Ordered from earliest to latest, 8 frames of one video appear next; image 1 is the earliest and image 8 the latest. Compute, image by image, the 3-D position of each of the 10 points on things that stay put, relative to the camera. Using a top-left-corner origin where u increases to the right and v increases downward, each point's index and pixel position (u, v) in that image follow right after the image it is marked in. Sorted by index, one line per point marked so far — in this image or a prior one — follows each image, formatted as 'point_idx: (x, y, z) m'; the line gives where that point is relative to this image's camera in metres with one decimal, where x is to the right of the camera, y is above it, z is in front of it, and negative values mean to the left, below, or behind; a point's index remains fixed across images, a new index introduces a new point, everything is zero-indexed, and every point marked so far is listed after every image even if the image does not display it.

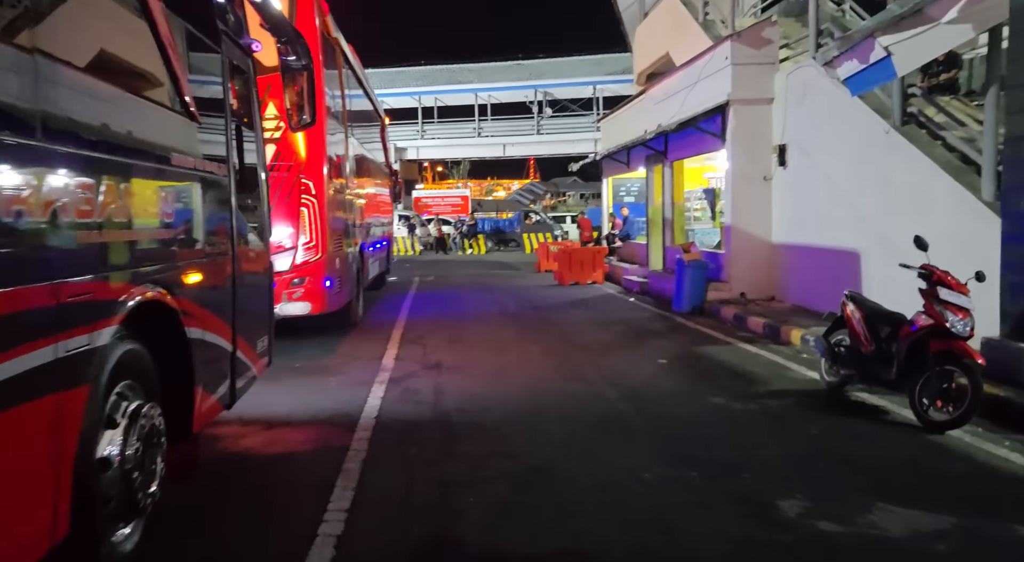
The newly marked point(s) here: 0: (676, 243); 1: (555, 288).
0: (+4.0, +0.9, +16.0) m
1: (+1.1, -0.2, +17.3) m
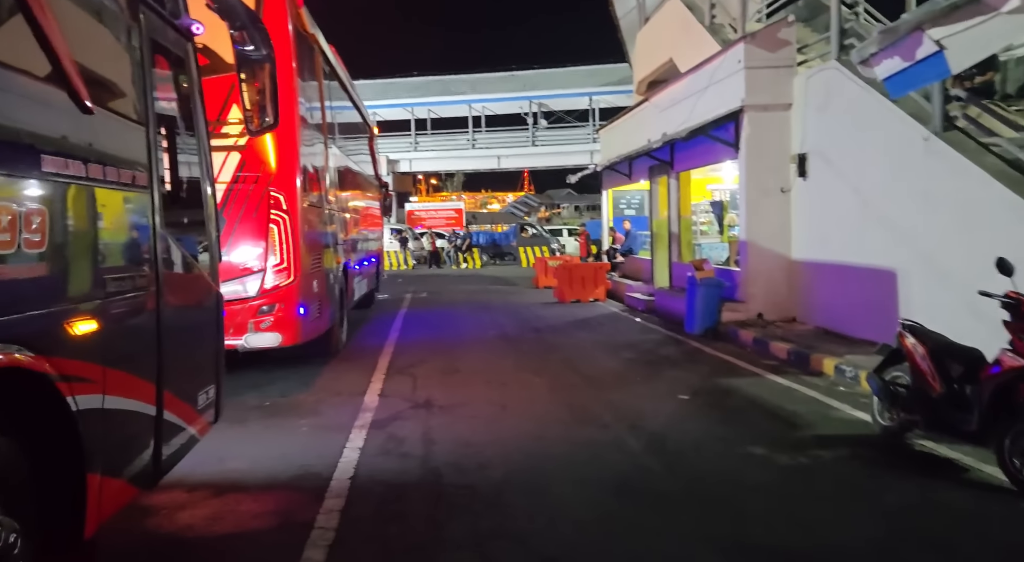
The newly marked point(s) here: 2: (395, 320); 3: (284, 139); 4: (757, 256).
0: (+3.9, +0.5, +15.1) m
1: (+1.0, -0.7, +16.3) m
2: (-2.6, -0.9, +15.0) m
3: (-2.4, +1.5, +7.0) m
4: (+4.0, +0.4, +11.1) m
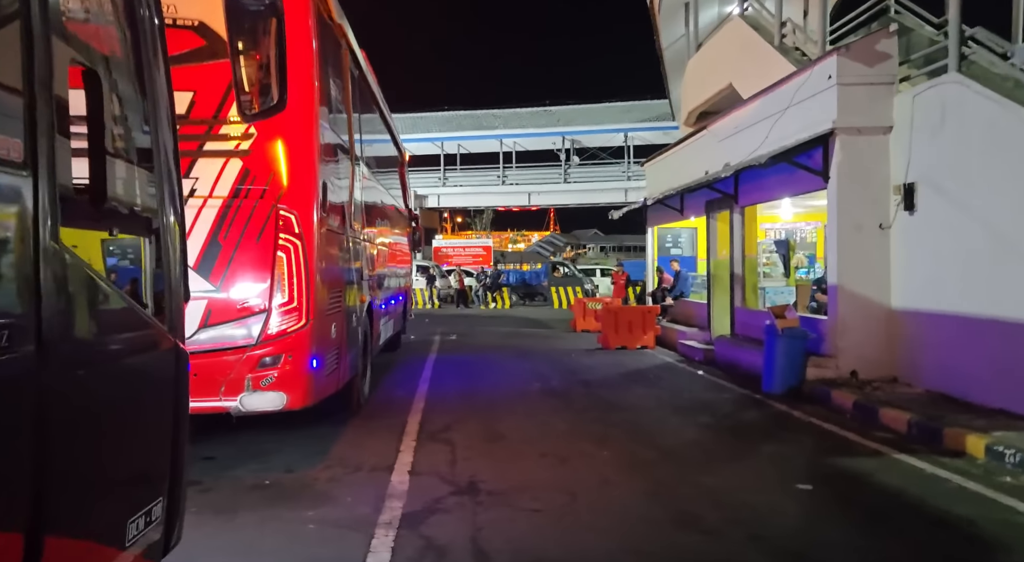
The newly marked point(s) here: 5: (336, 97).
0: (+4.8, -0.5, +13.5) m
1: (+1.9, -1.6, +14.7) m
2: (-1.8, -1.7, +13.5) m
3: (-1.8, +1.1, +5.6) m
4: (+4.8, -0.3, +9.4) m
5: (-1.8, +1.9, +6.9) m
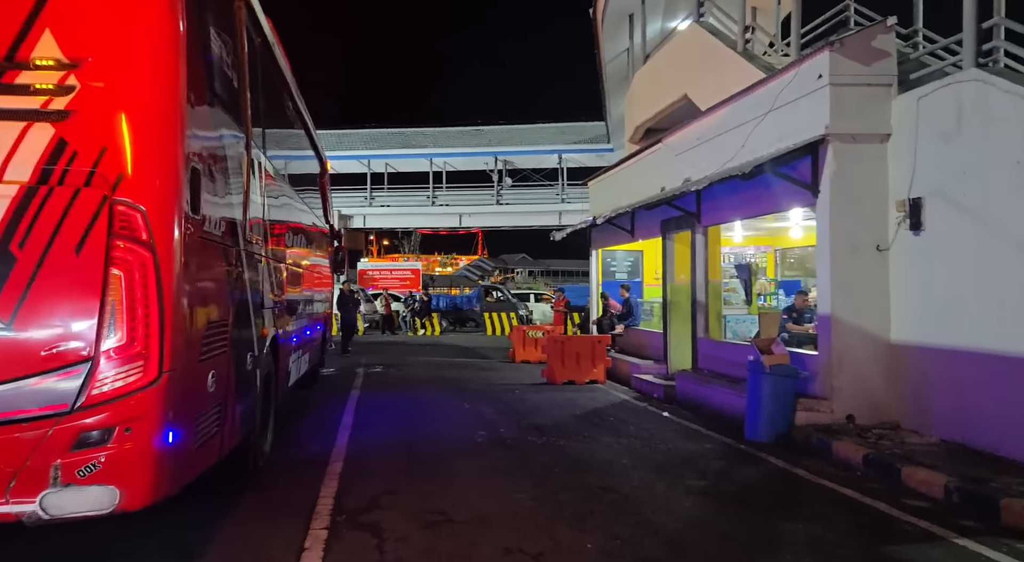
0: (+3.7, -1.0, +12.2) m
1: (+0.7, -2.2, +13.0) m
2: (-2.9, -2.2, +11.4) m
3: (-2.0, +1.0, +3.7) m
4: (+4.1, -0.7, +8.2) m
5: (-2.2, +1.7, +5.1) m
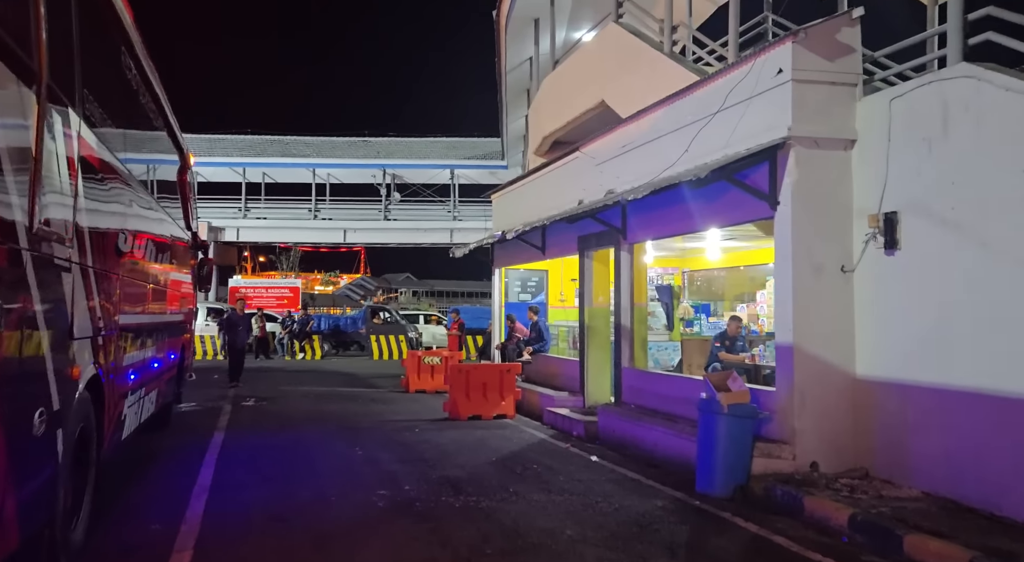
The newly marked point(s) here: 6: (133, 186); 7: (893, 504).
0: (+2.1, -1.4, +11.0) m
1: (-1.1, -2.5, +11.3) m
2: (-4.3, -2.5, +9.1) m
3: (-2.1, +0.9, +1.8) m
4: (+3.2, -1.0, +7.1) m
5: (-2.5, +1.6, +3.1) m
6: (-4.4, +1.3, +7.5) m
7: (+3.5, -2.0, +6.1) m
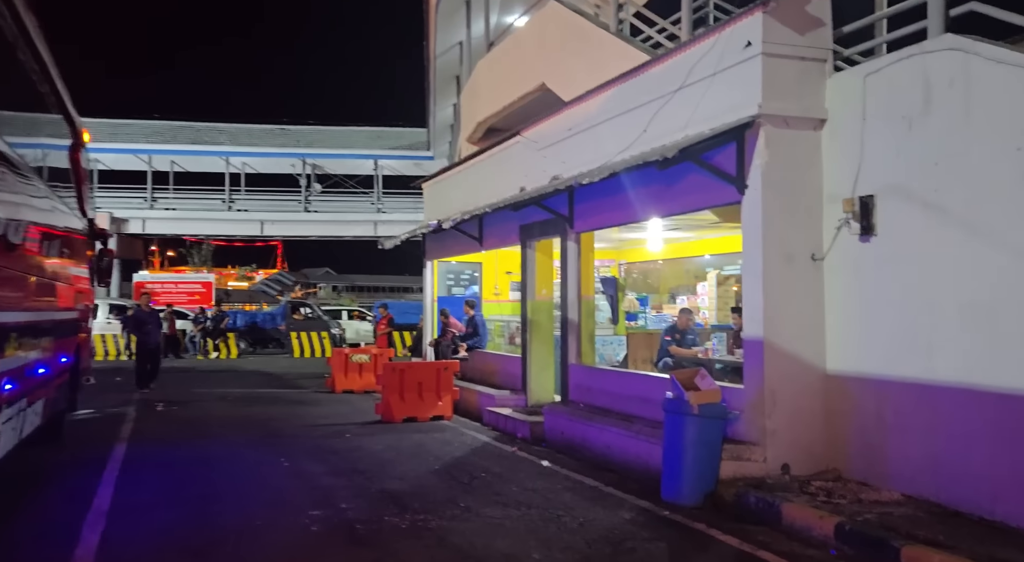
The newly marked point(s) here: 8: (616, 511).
0: (+1.1, -1.2, +10.4) m
1: (-2.0, -2.4, +10.3) m
2: (-5.0, -2.4, +7.8) m
3: (-1.9, +1.0, +0.7) m
4: (+2.7, -0.9, +6.7) m
5: (-2.5, +1.7, +2.0) m
6: (-4.9, +1.3, +6.1) m
7: (+3.1, -1.9, +5.7) m
8: (+1.0, -2.2, +6.3) m
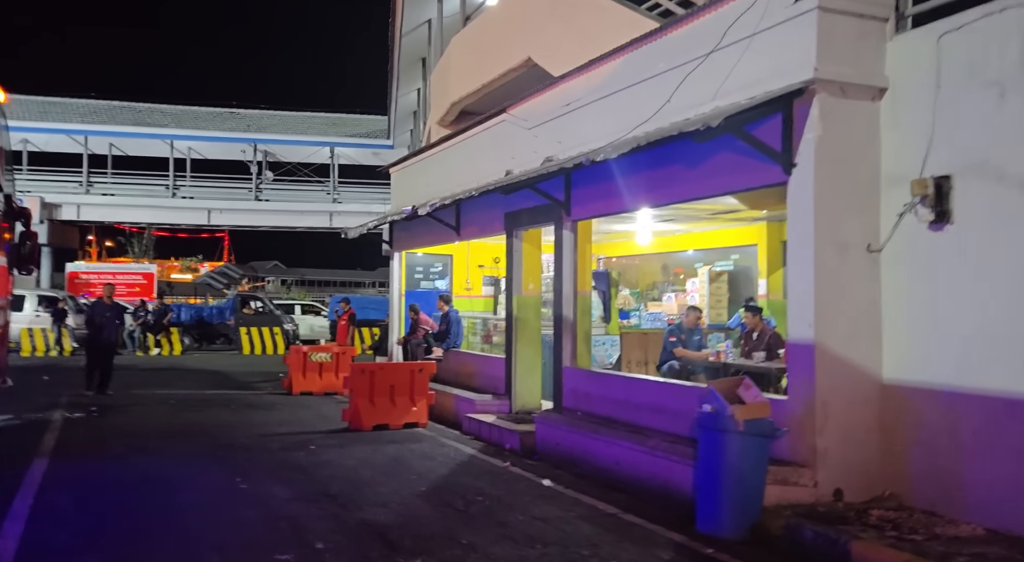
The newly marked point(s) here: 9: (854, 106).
0: (+0.9, -1.2, +9.4) m
1: (-2.2, -2.3, +9.1) m
2: (-4.9, -2.2, +6.3) m
3: (-1.4, +1.0, -0.5) m
4: (+2.7, -0.8, +5.7) m
5: (-2.0, +1.7, +0.7) m
6: (-4.7, +1.5, +4.6) m
7: (+3.3, -1.9, +4.8) m
8: (+1.1, -2.1, +5.2) m
9: (+3.0, +1.5, +5.8) m
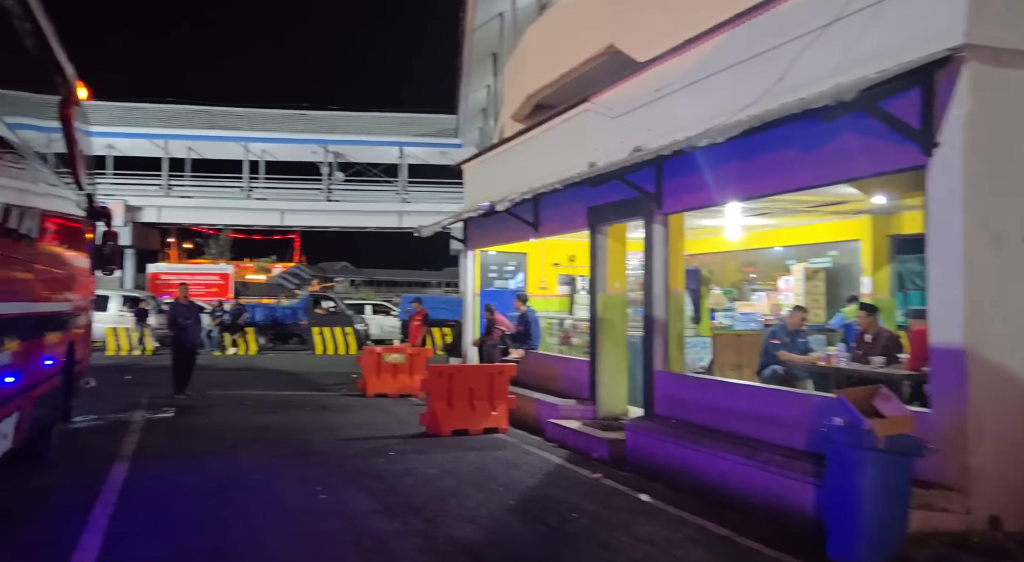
0: (+2.1, -1.1, +8.8) m
1: (-1.0, -2.3, +8.8) m
2: (-4.0, -2.2, +6.3) m
3: (-1.2, +1.0, -0.9) m
4: (+3.6, -0.8, +5.0) m
5: (-1.7, +1.7, +0.4) m
6: (-4.0, +1.4, +4.6) m
7: (+4.0, -1.9, +4.0) m
8: (+1.9, -2.1, +4.6) m
9: (+3.8, +1.6, +5.0) m
